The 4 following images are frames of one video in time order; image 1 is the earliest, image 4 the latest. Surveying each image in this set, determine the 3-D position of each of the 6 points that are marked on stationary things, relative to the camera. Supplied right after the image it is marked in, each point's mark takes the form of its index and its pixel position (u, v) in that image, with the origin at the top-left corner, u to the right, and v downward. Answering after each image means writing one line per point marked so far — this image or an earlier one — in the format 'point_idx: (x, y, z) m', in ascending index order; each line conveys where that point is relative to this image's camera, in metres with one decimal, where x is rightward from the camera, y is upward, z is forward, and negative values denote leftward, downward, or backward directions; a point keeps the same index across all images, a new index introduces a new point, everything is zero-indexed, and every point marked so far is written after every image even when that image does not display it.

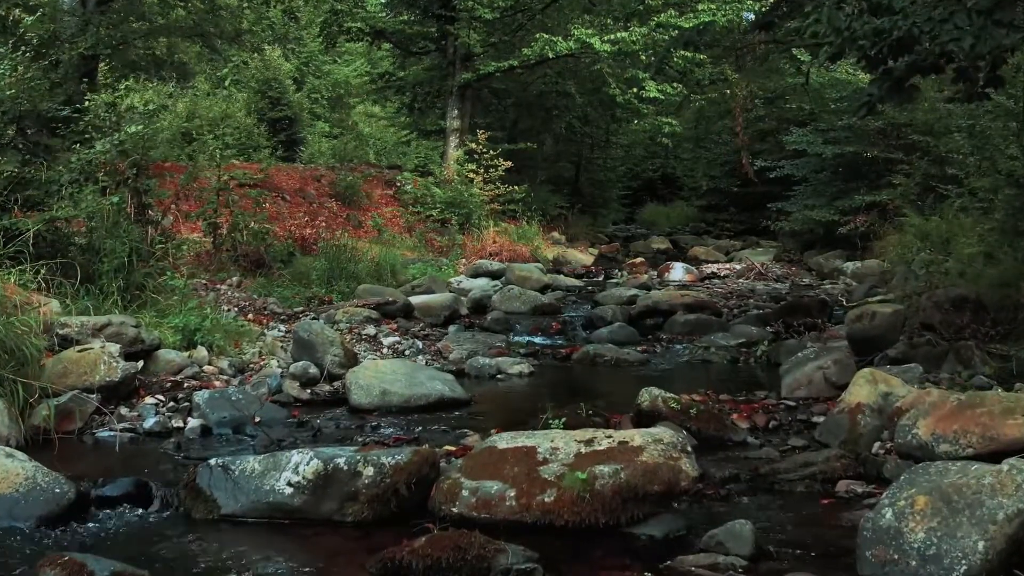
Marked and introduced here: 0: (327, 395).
0: (-1.6, -0.9, +6.4) m
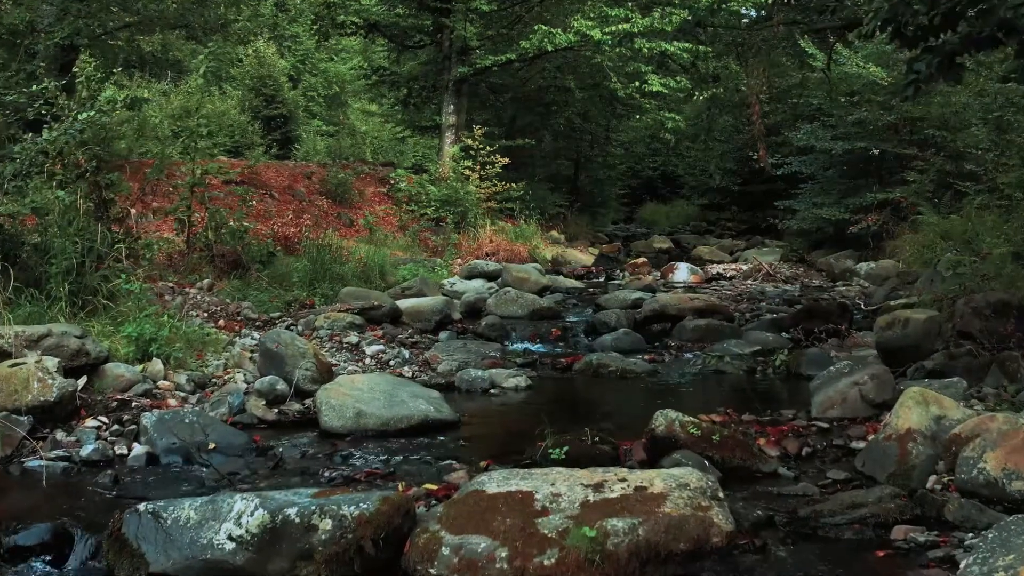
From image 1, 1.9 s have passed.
0: (-1.6, -1.0, +5.6) m
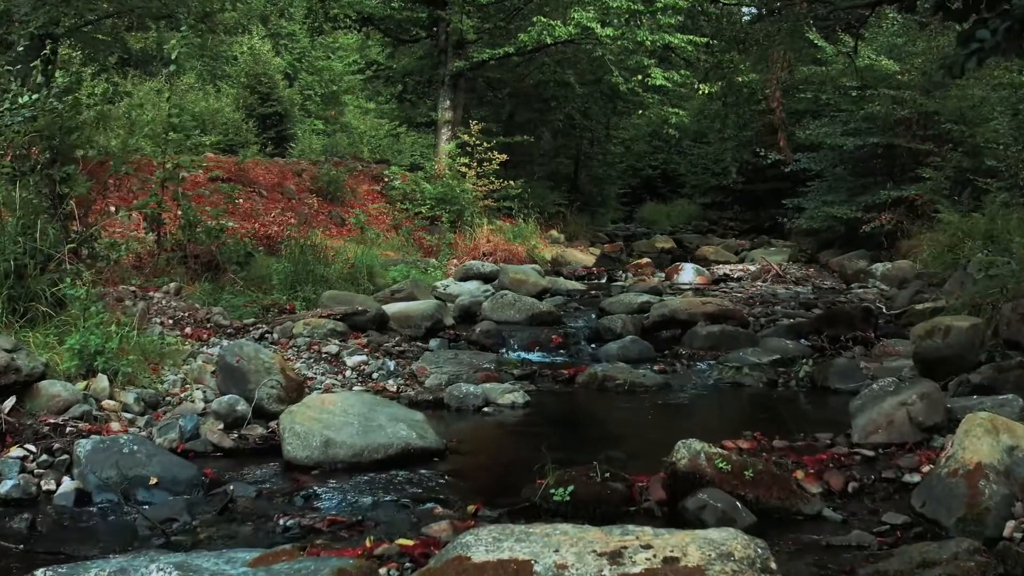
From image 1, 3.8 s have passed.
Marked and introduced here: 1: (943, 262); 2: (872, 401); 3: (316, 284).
0: (-1.6, -1.0, +4.9) m
1: (+6.9, +0.4, +12.1) m
2: (+2.5, -0.8, +5.2) m
3: (-2.5, 0.0, +9.6) m
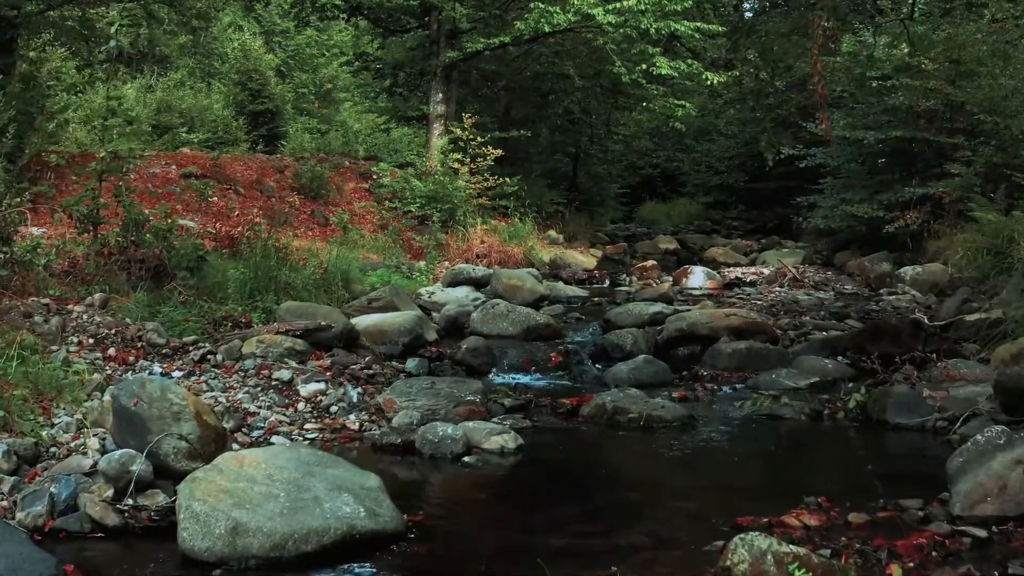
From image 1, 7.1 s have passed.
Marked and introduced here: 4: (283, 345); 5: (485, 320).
0: (-1.7, -1.1, +3.6) m
1: (+6.8, +0.3, +10.9) m
2: (+2.4, -0.9, +4.0) m
3: (-2.6, -0.1, +8.3) m
4: (-2.0, -0.5, +6.5) m
5: (-0.3, -0.4, +8.5) m
